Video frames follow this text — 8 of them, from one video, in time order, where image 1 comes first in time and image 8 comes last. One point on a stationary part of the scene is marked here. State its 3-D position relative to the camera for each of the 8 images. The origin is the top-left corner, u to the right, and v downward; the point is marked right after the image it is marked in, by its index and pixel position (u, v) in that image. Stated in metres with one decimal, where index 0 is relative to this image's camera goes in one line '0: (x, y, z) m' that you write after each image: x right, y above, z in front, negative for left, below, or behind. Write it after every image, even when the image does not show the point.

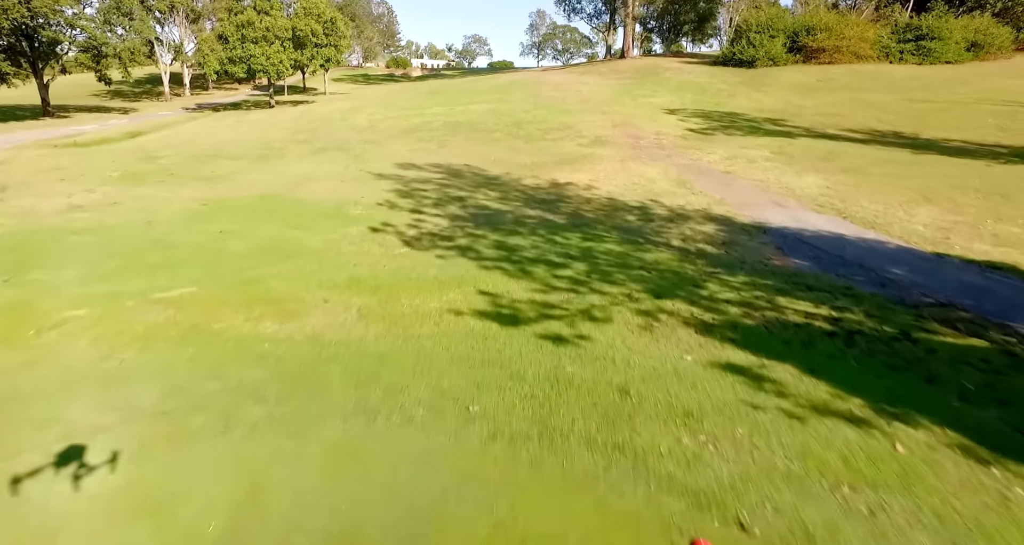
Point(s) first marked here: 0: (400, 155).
0: (-2.8, +2.9, +12.2) m
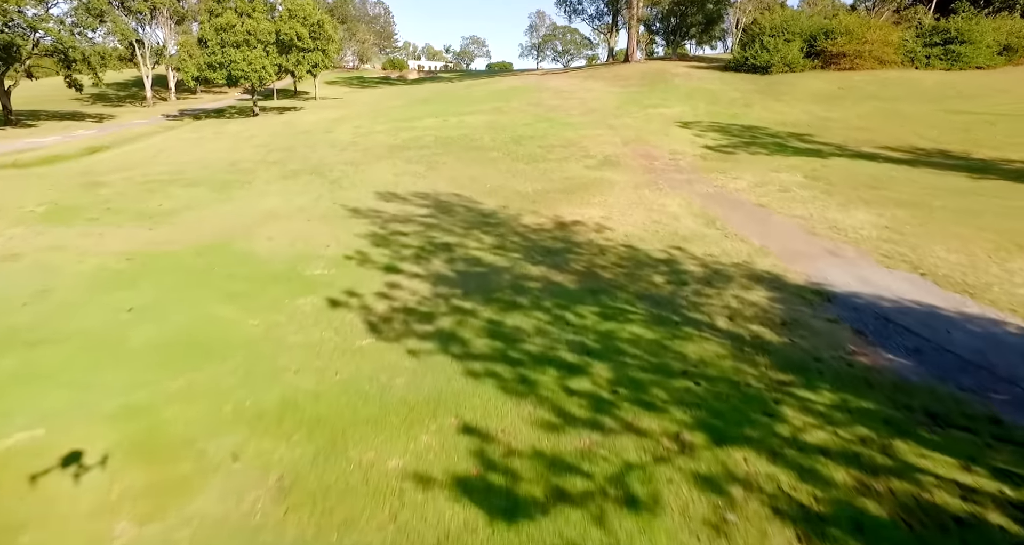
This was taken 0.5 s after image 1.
0: (-2.8, +2.0, +10.7) m
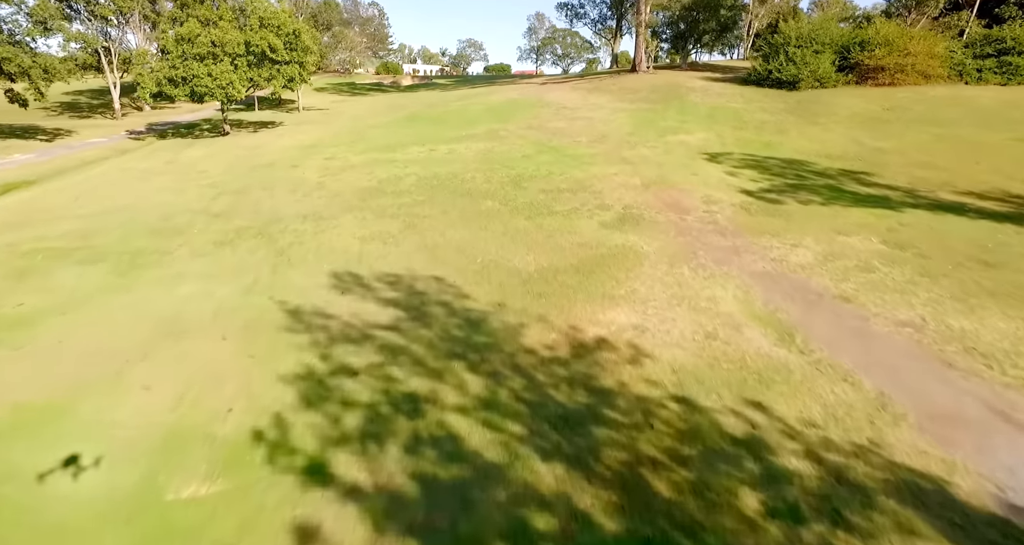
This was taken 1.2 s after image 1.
0: (-2.8, +0.4, +8.4) m
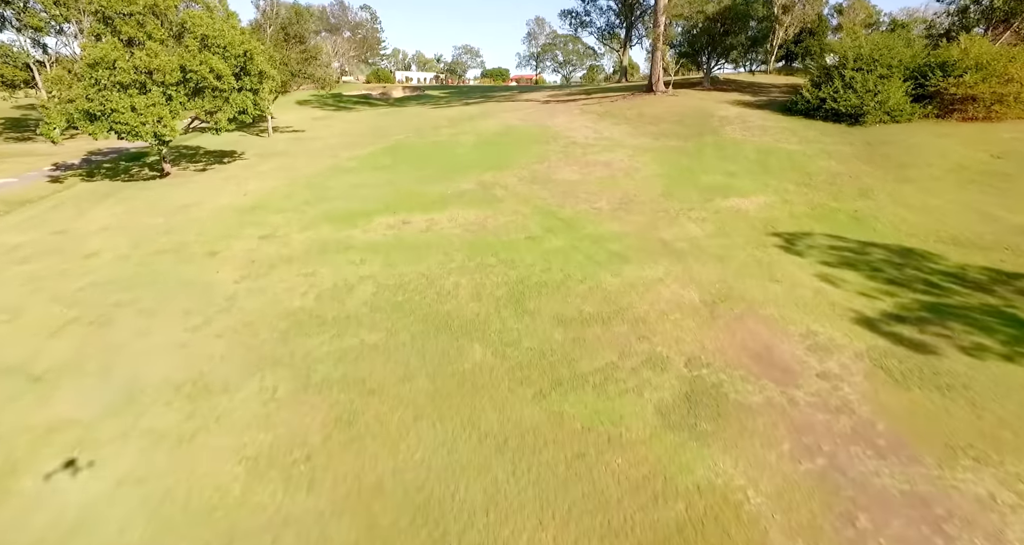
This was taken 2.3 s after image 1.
0: (-2.8, -2.2, +4.6) m
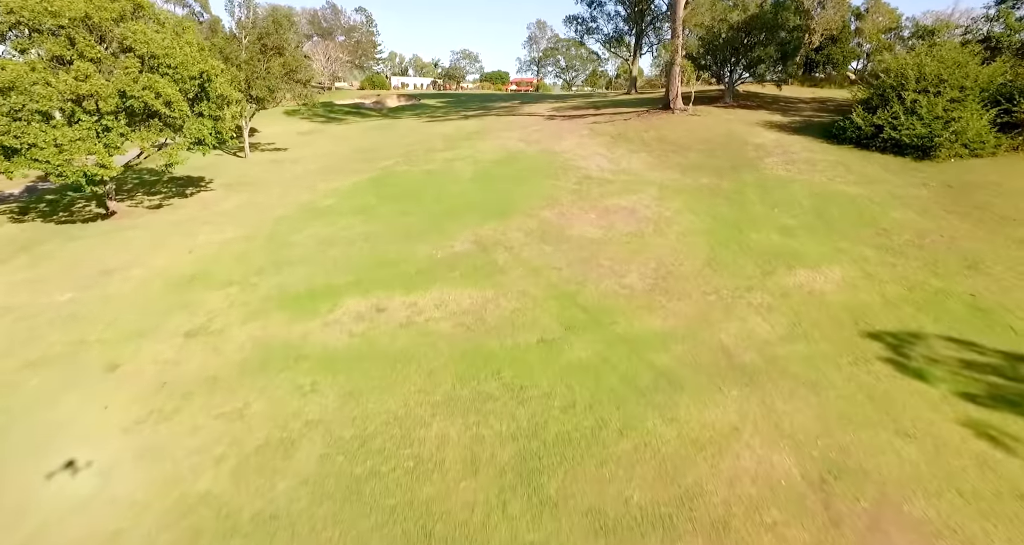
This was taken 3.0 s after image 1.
0: (-2.7, -3.9, +2.0) m
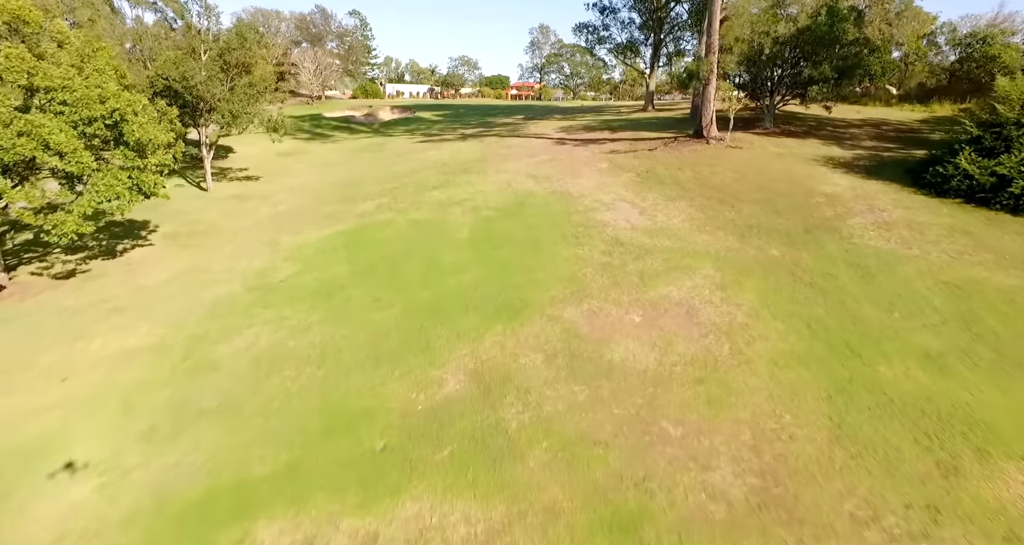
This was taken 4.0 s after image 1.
0: (-2.4, -6.2, -1.5) m
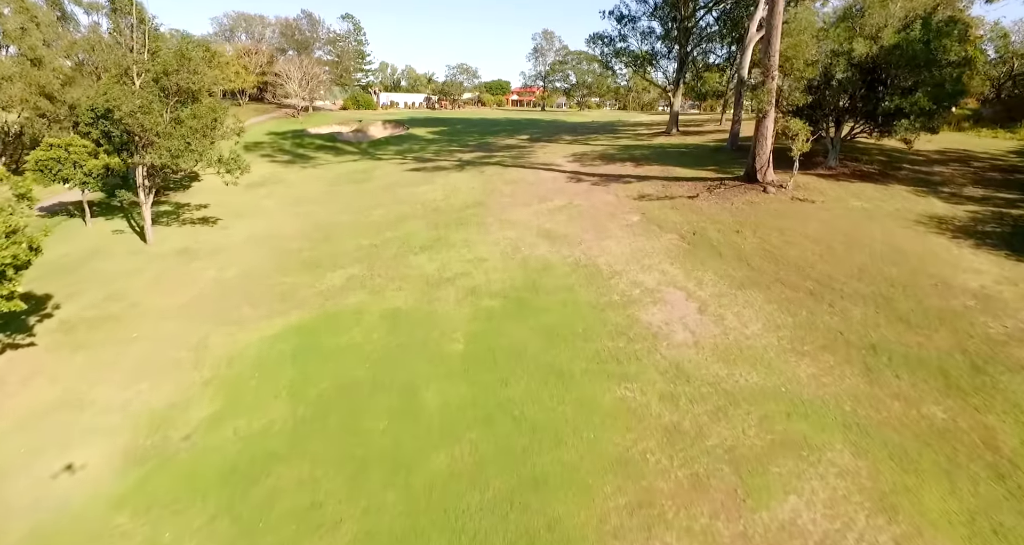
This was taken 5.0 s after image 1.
0: (-2.2, -8.7, -5.5) m
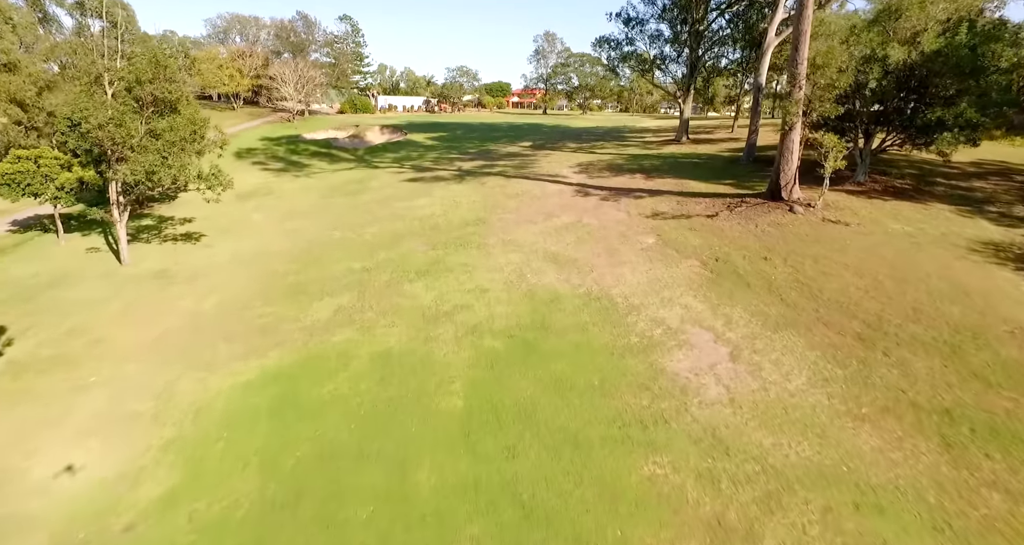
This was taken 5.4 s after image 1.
0: (-2.0, -9.5, -6.8) m
